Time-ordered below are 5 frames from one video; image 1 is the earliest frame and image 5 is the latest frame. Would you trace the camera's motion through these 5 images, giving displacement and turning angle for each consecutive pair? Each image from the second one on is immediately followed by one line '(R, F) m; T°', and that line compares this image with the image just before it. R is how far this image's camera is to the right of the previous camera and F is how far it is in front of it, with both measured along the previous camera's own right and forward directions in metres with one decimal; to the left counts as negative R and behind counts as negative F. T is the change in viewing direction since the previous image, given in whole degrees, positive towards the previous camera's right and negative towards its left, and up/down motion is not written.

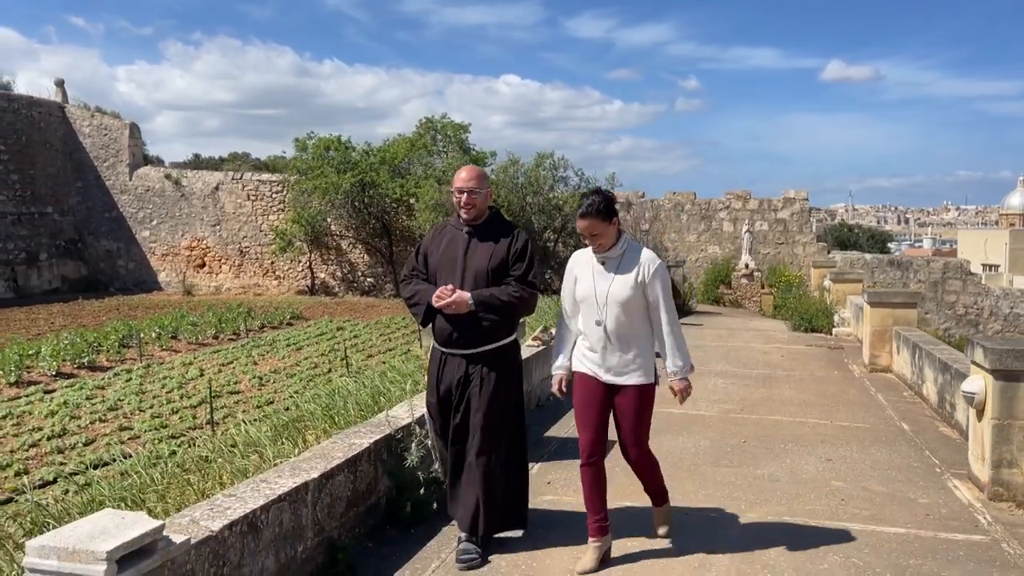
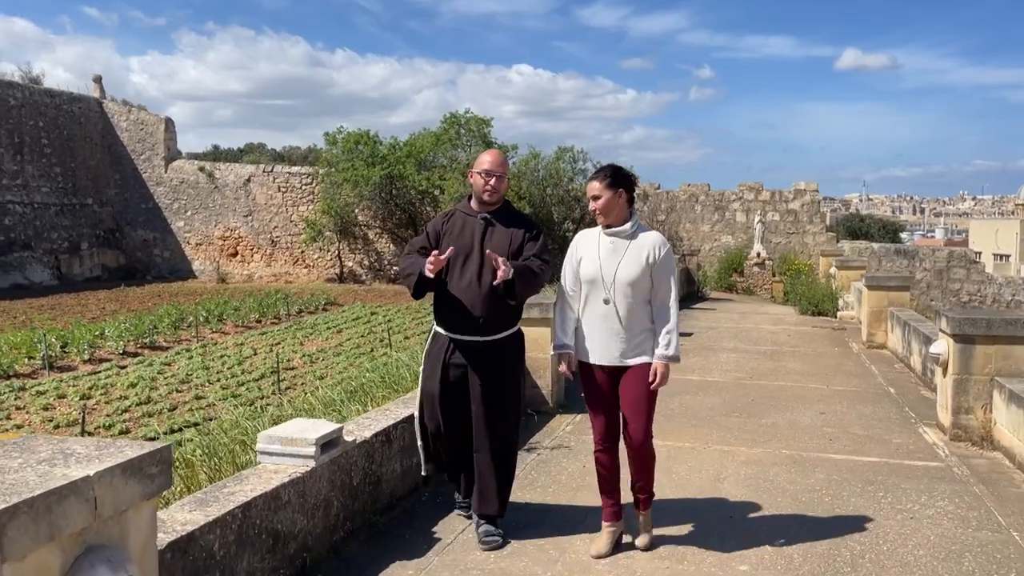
(-0.3, -1.0) m; -1°
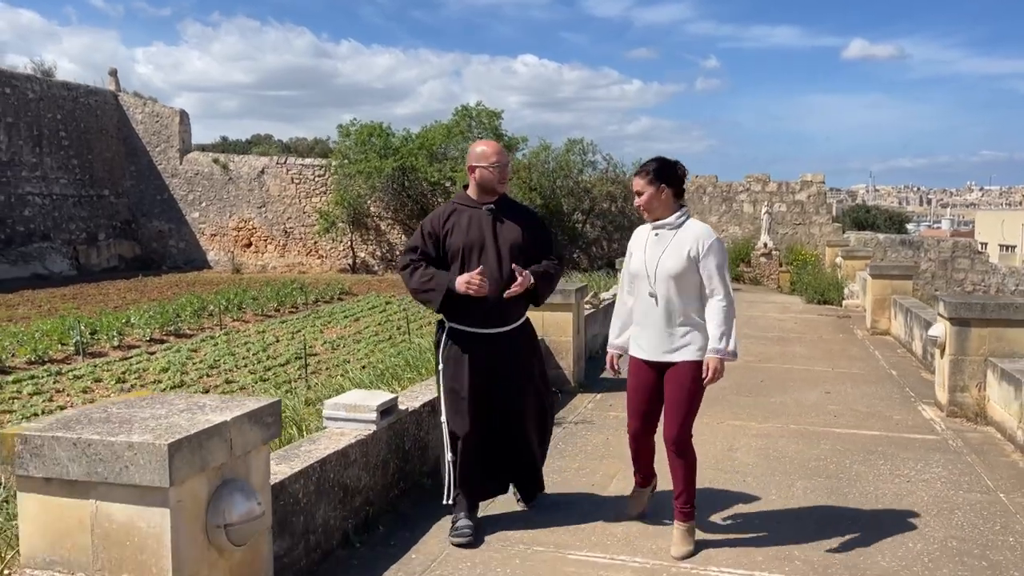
(-0.1, -0.4) m; 0°
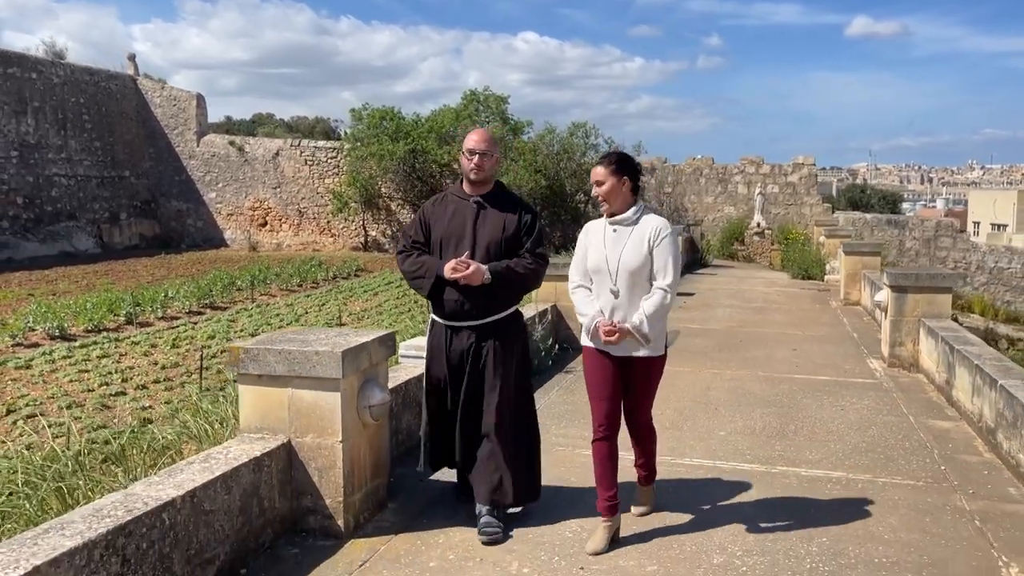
(-0.2, -1.2) m; 0°
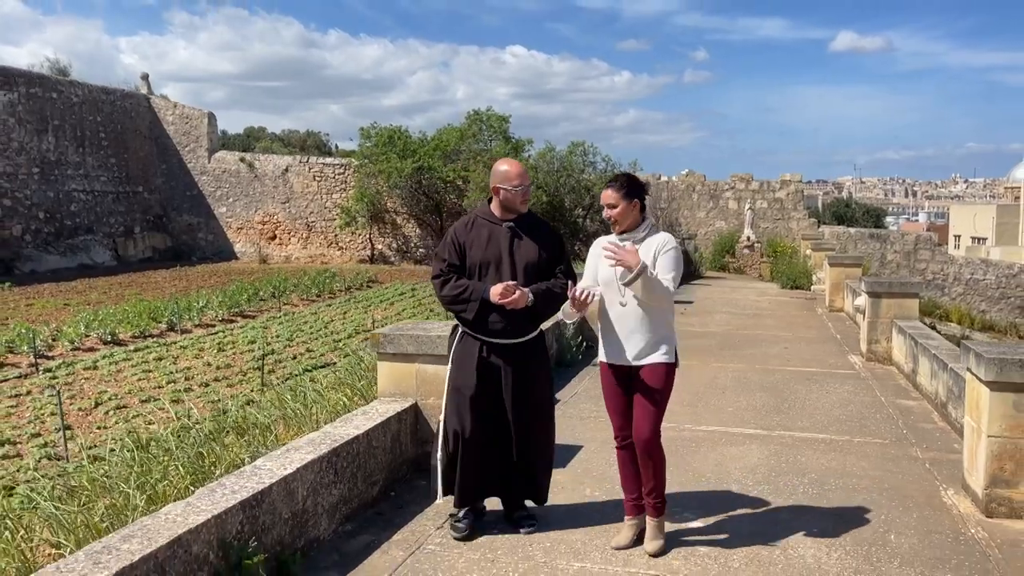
(-0.5, -1.2) m; +1°
